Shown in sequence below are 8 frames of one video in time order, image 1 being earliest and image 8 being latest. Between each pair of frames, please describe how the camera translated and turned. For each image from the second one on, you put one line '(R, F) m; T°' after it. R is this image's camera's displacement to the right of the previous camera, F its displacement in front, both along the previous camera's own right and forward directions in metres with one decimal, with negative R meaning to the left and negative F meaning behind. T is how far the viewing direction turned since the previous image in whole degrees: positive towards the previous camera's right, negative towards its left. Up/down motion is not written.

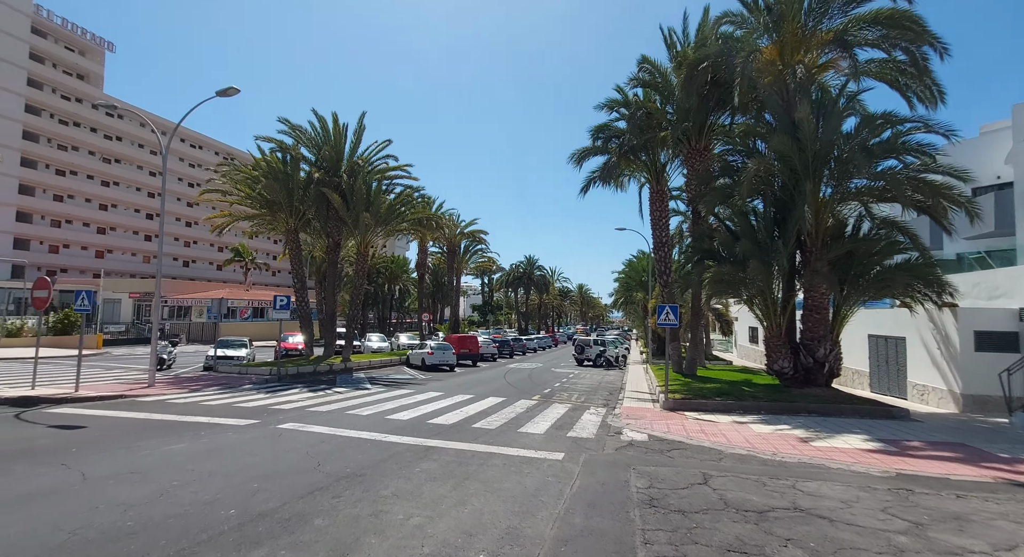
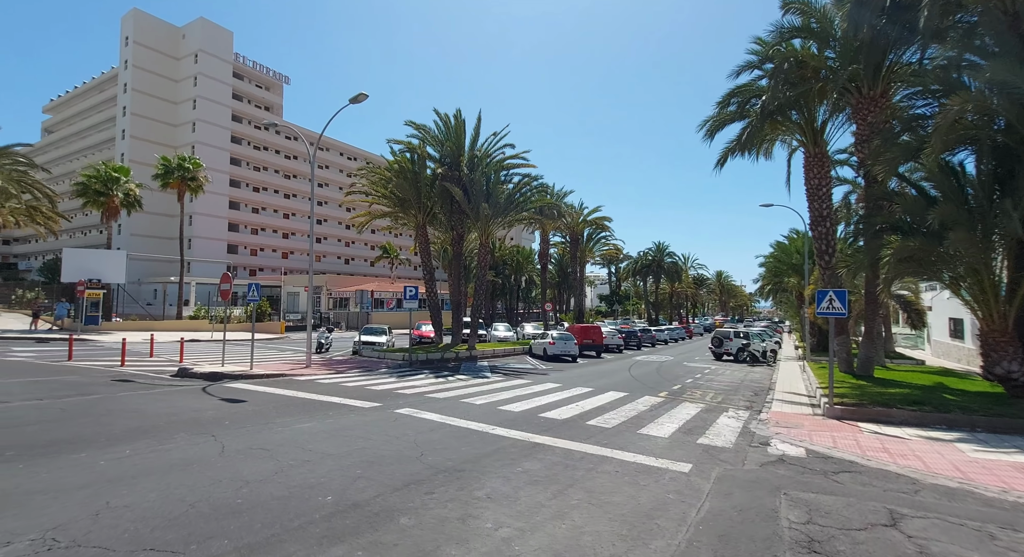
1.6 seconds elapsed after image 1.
(+0.2, +0.8) m; -15°
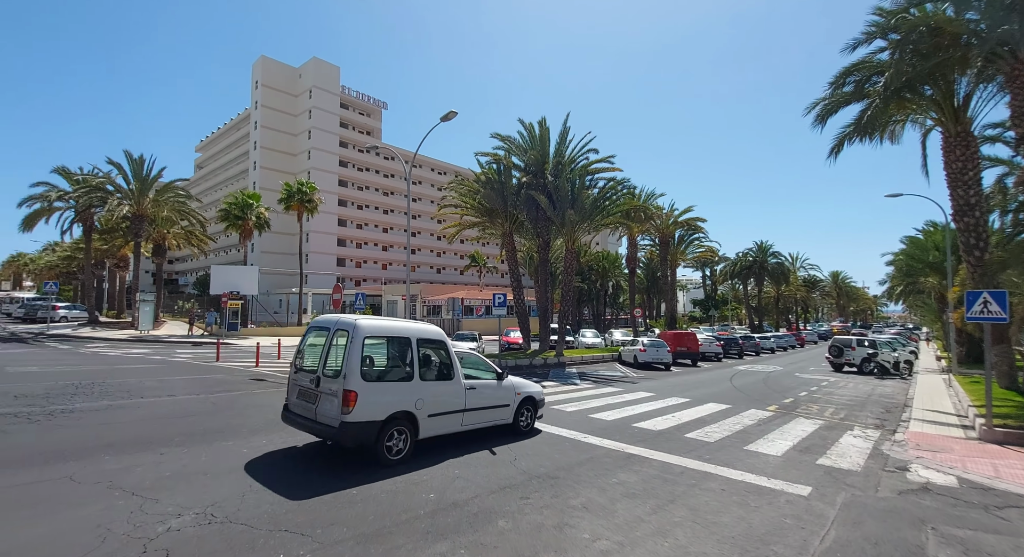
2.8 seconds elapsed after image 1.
(0.0, +0.1) m; -10°
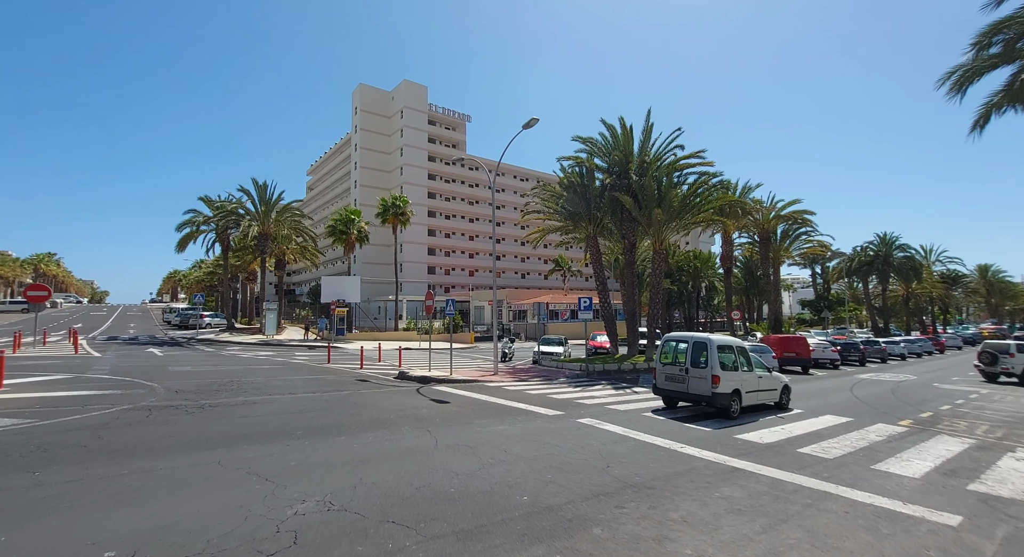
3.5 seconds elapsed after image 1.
(0.0, +0.1) m; -10°
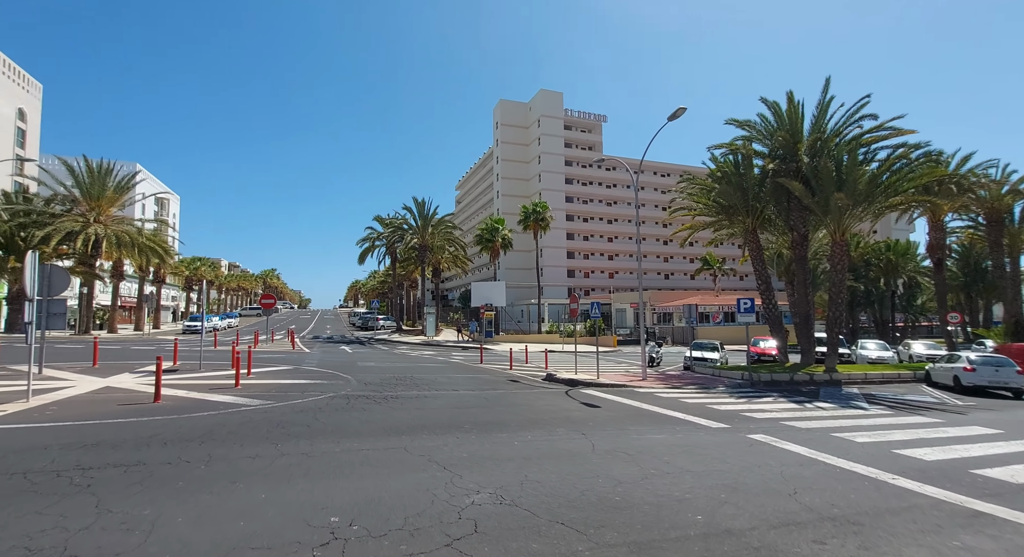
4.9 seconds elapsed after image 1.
(-0.3, +0.2) m; -16°
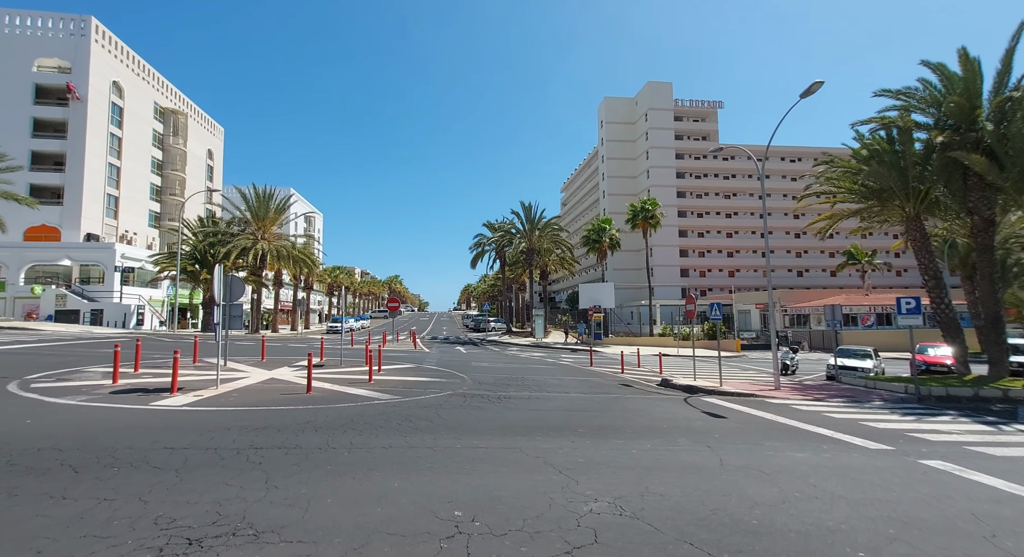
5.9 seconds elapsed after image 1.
(-0.1, +0.5) m; -12°
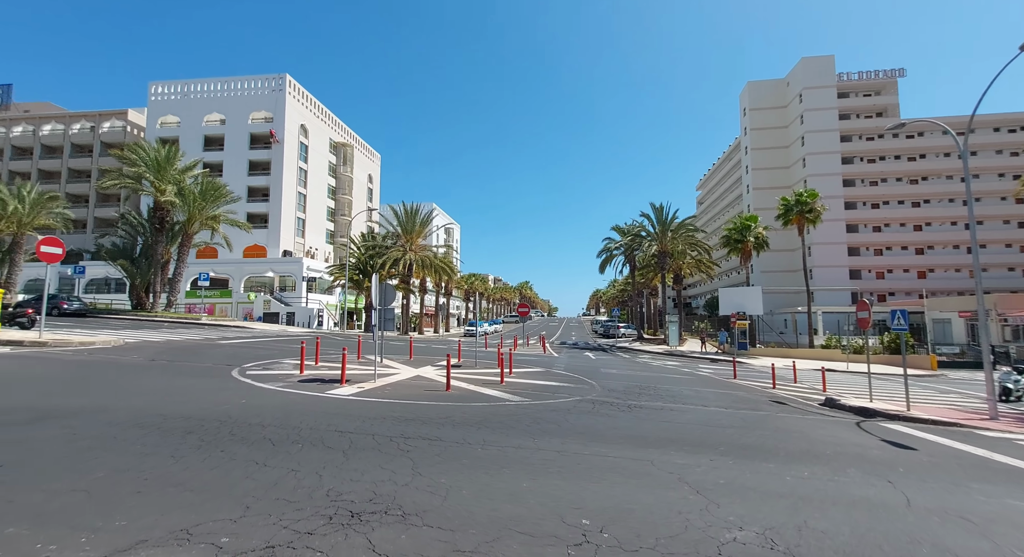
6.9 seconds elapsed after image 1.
(-0.1, +0.7) m; -15°
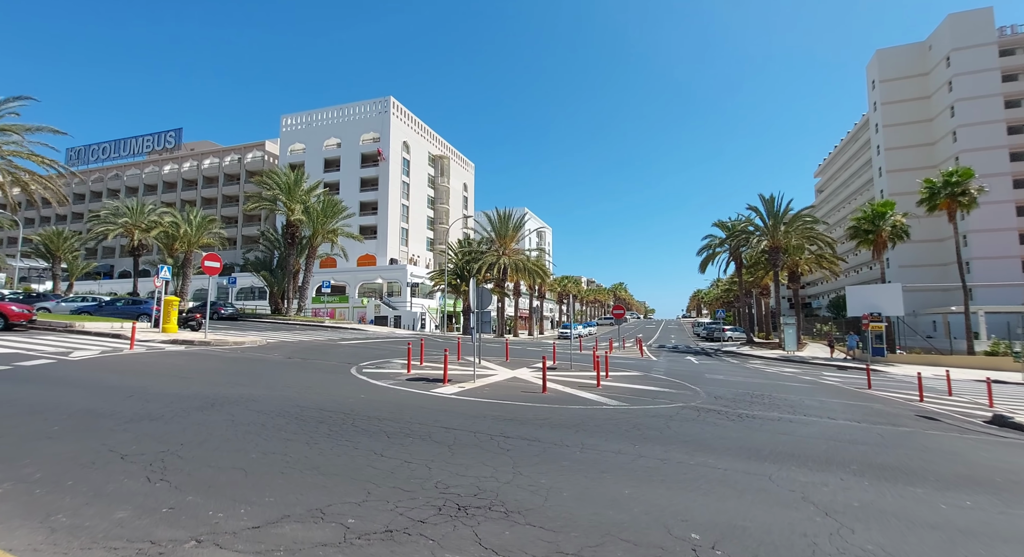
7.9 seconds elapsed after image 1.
(-0.1, +0.5) m; -11°
